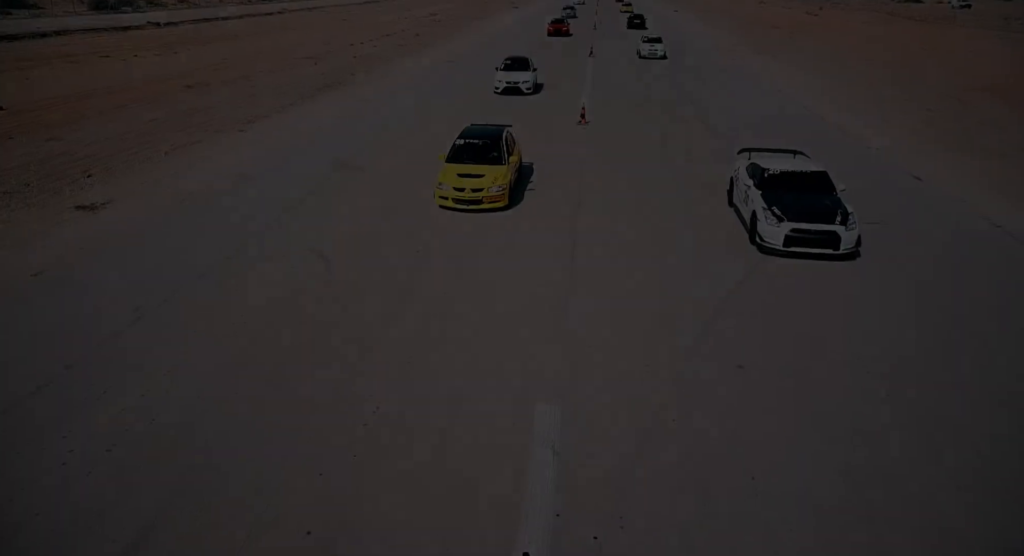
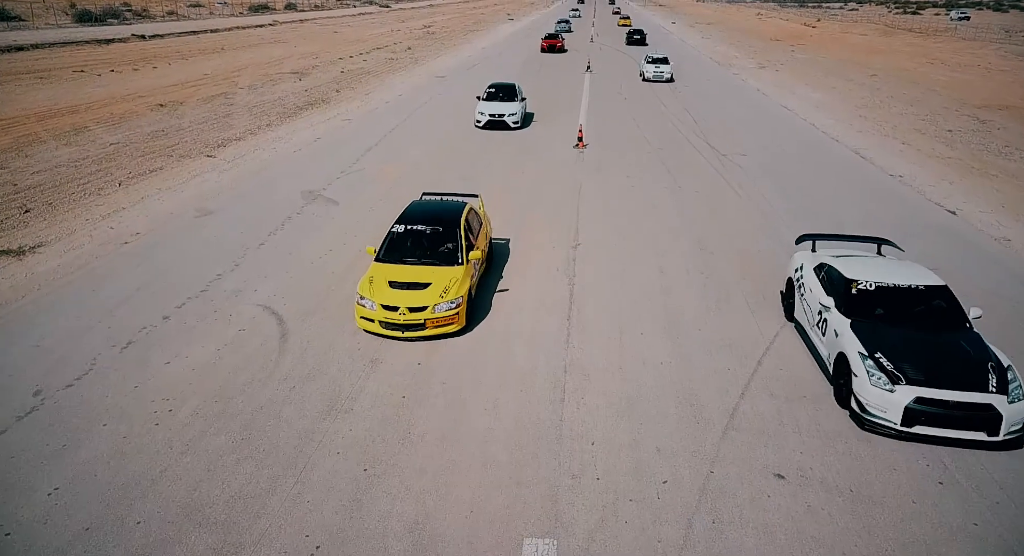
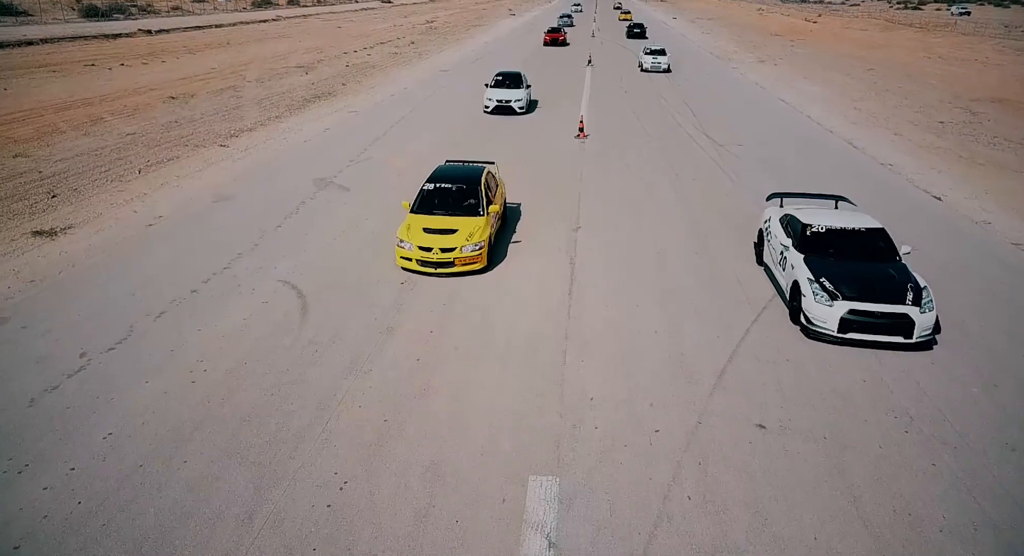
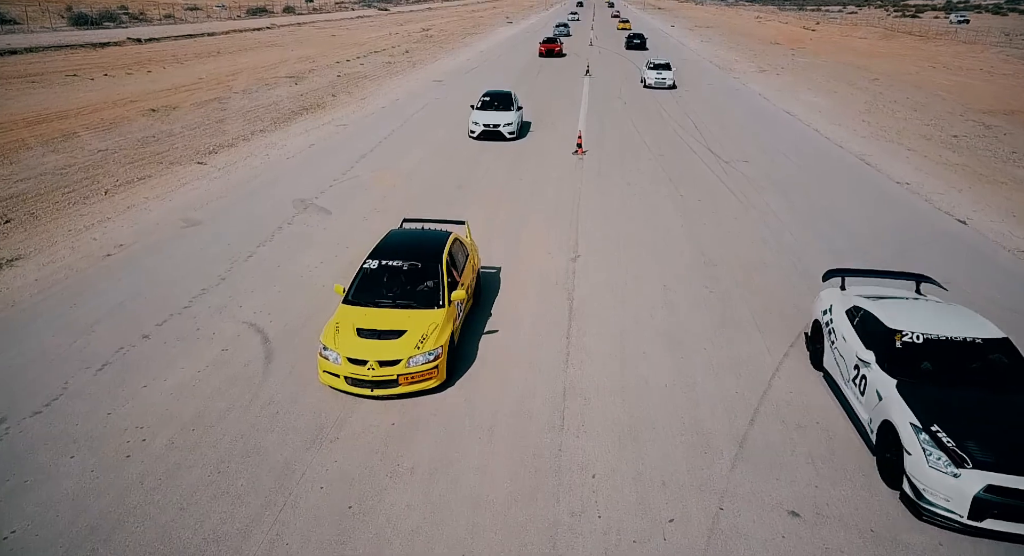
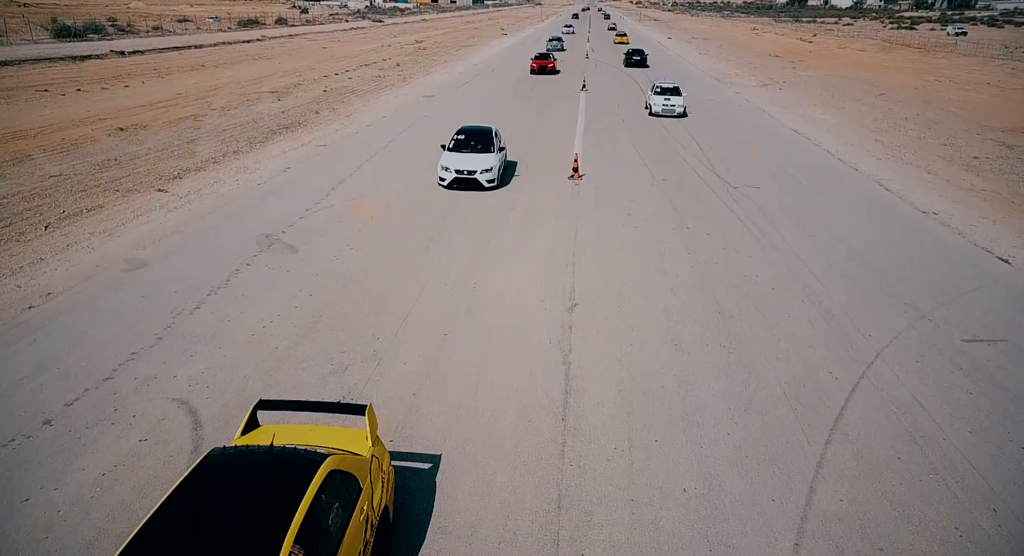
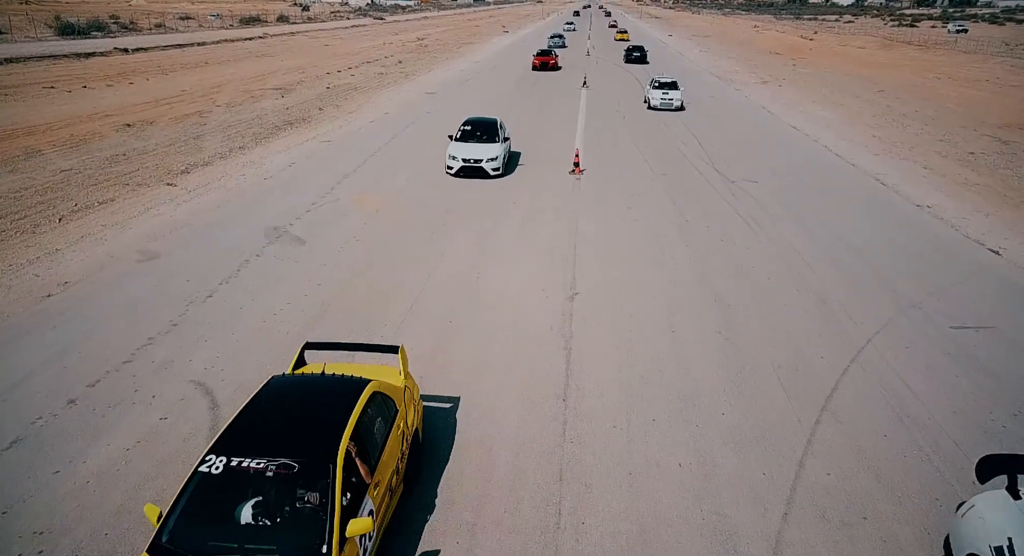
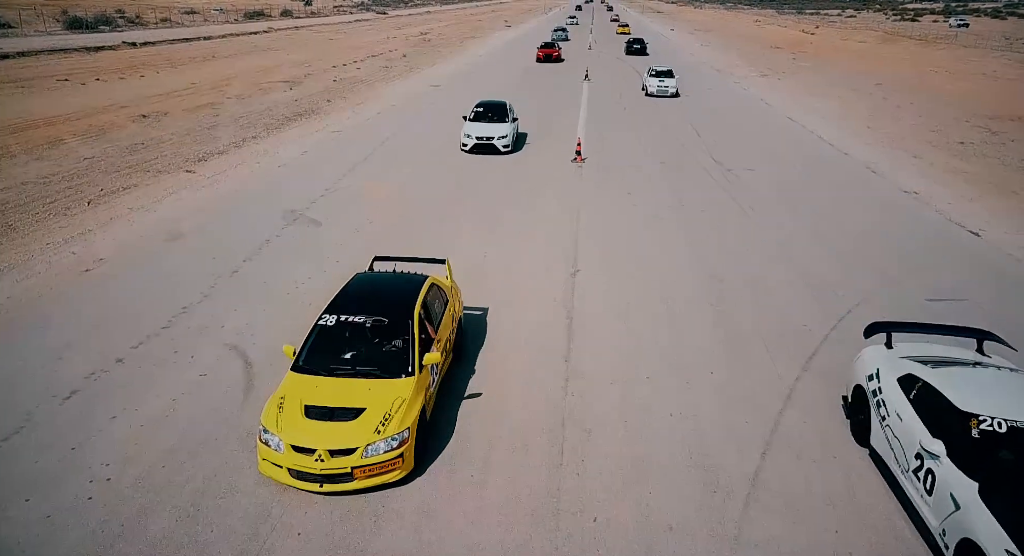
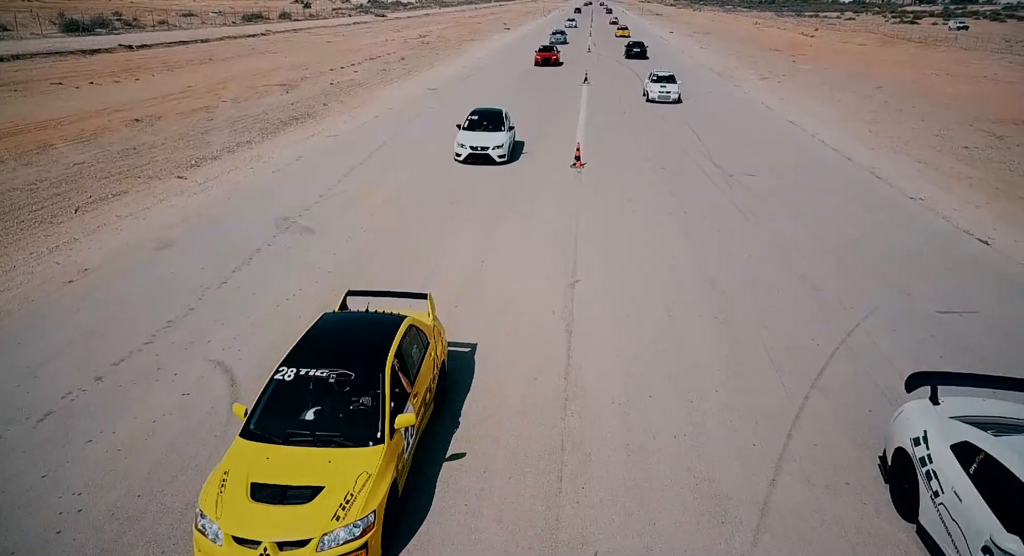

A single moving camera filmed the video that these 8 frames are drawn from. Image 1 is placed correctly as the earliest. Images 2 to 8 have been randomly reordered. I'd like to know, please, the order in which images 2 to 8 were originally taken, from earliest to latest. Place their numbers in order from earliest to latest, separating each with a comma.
3, 2, 4, 7, 8, 6, 5
